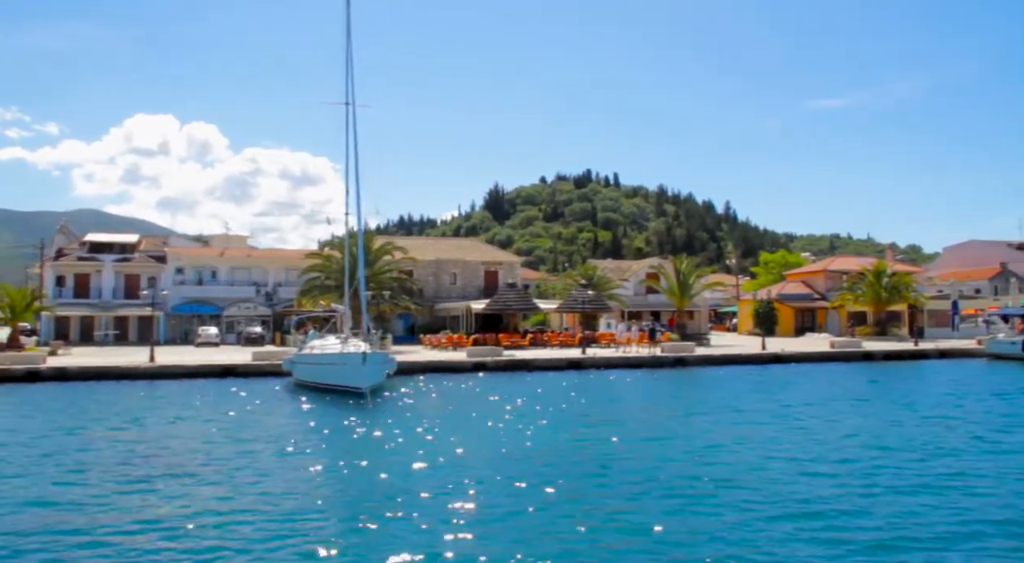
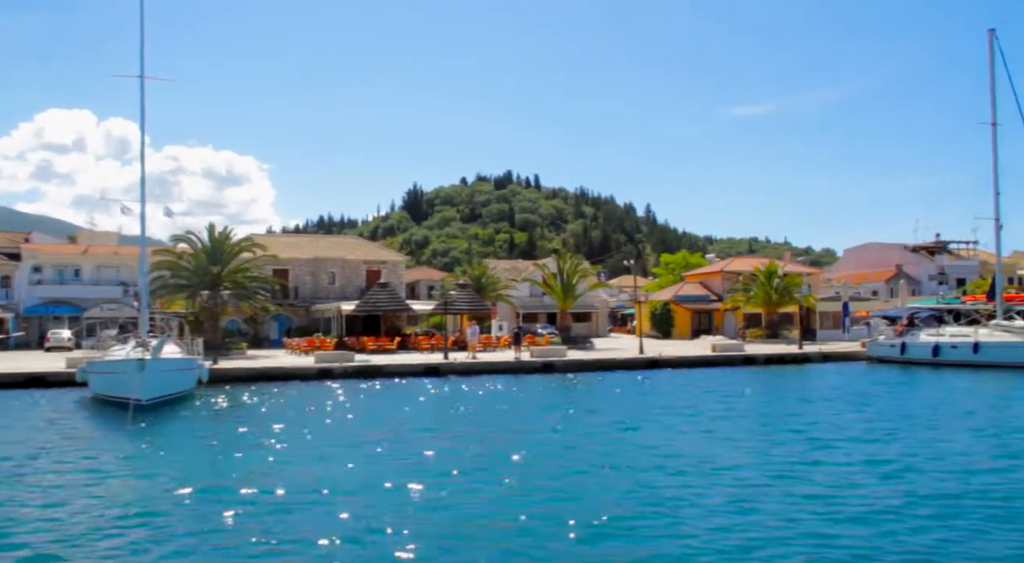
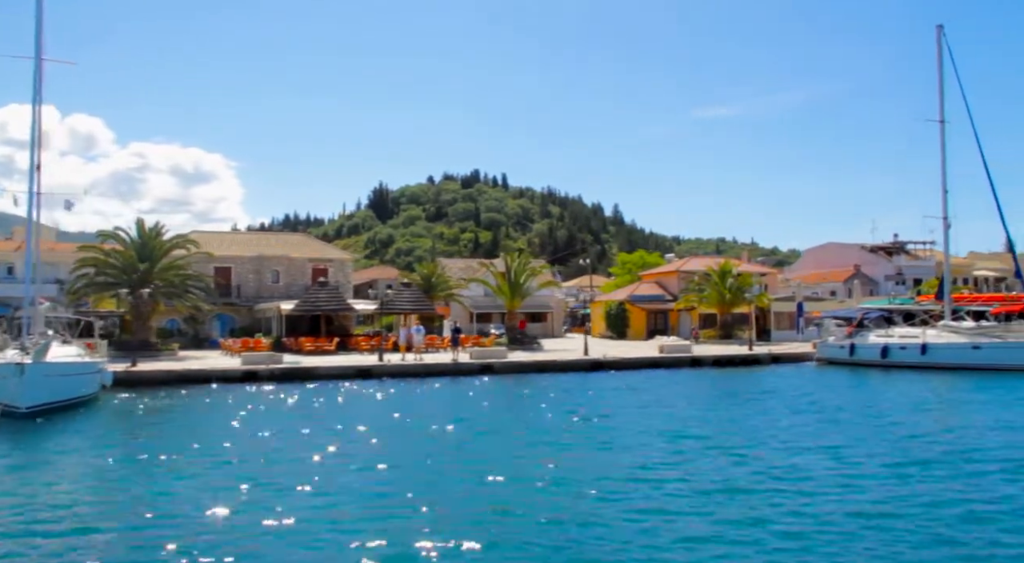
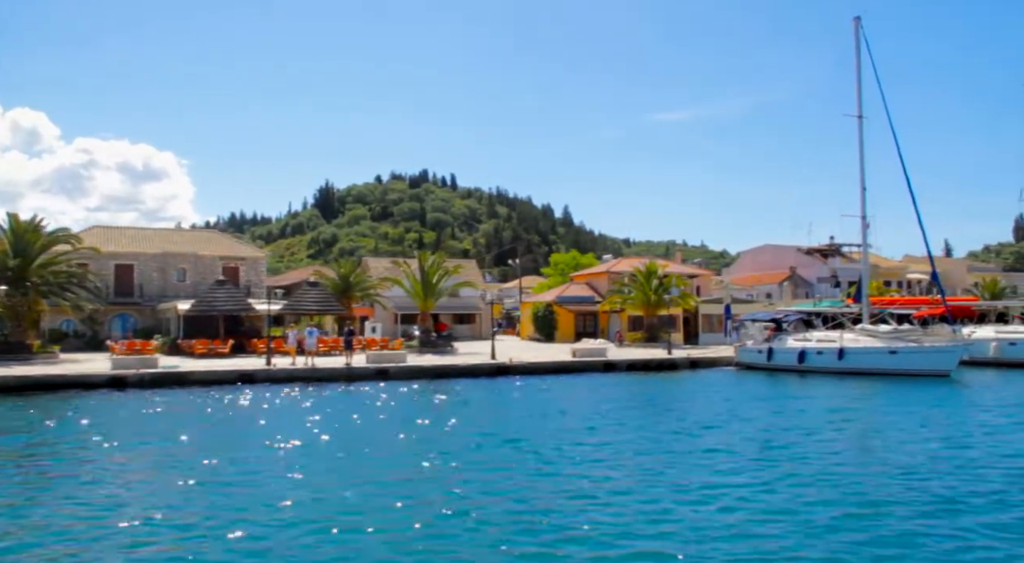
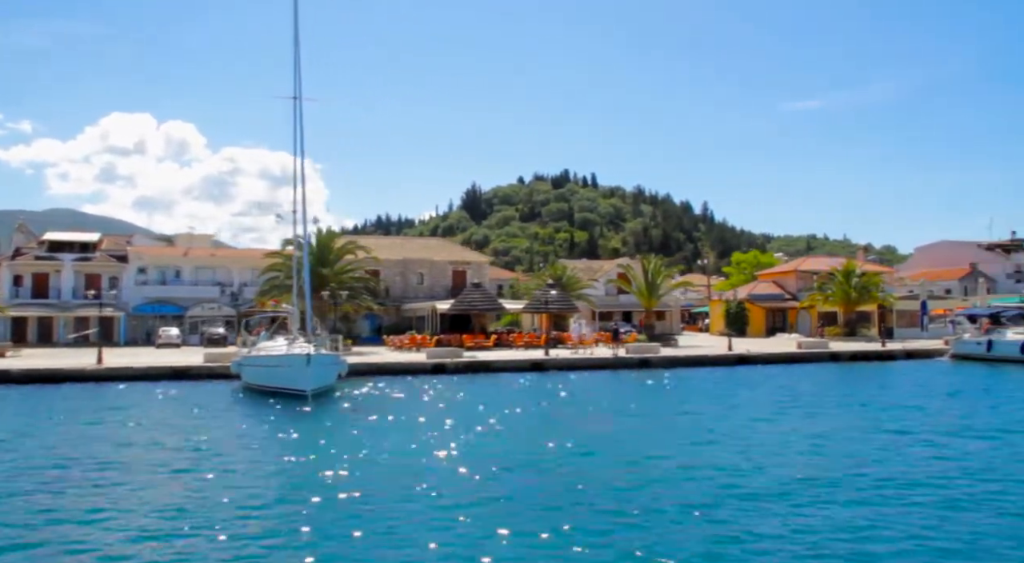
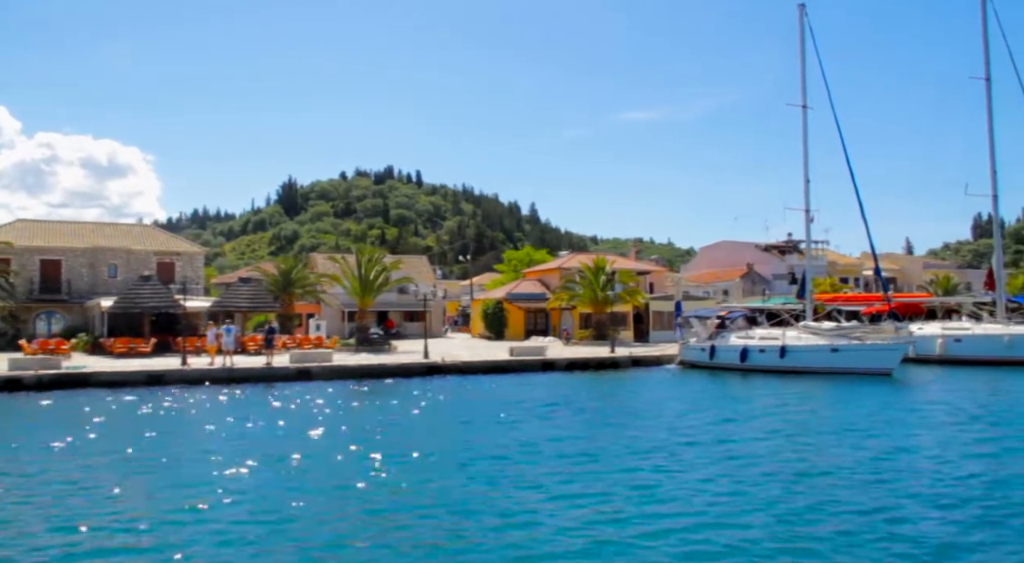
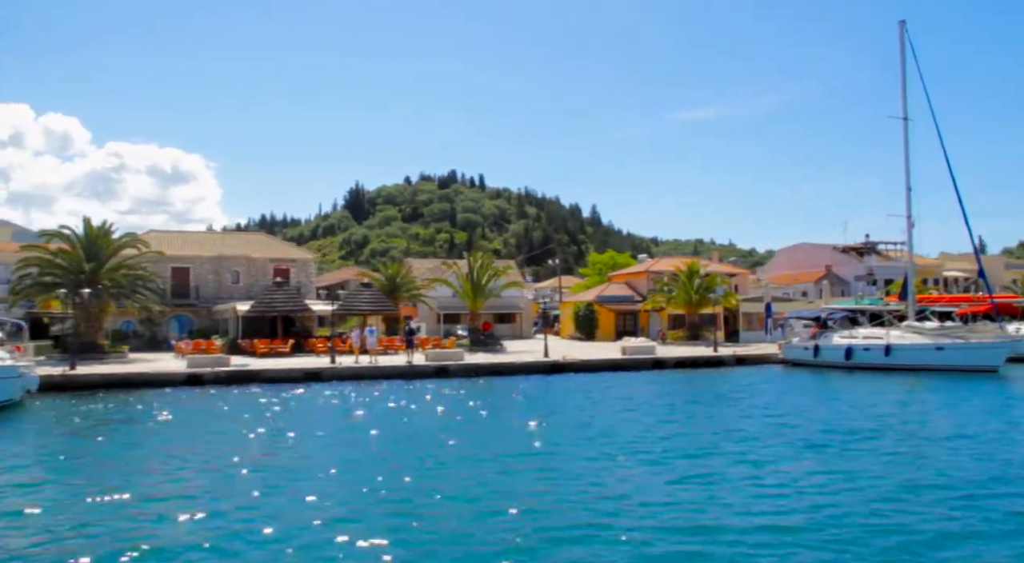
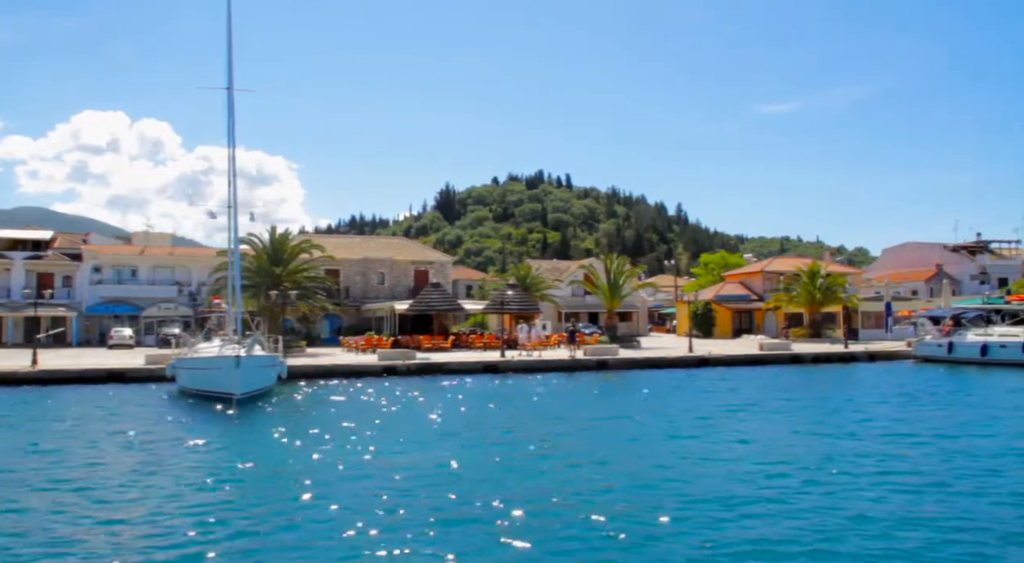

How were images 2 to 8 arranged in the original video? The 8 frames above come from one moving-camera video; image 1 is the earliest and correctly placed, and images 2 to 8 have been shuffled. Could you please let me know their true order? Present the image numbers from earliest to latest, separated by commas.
5, 8, 2, 3, 7, 4, 6
